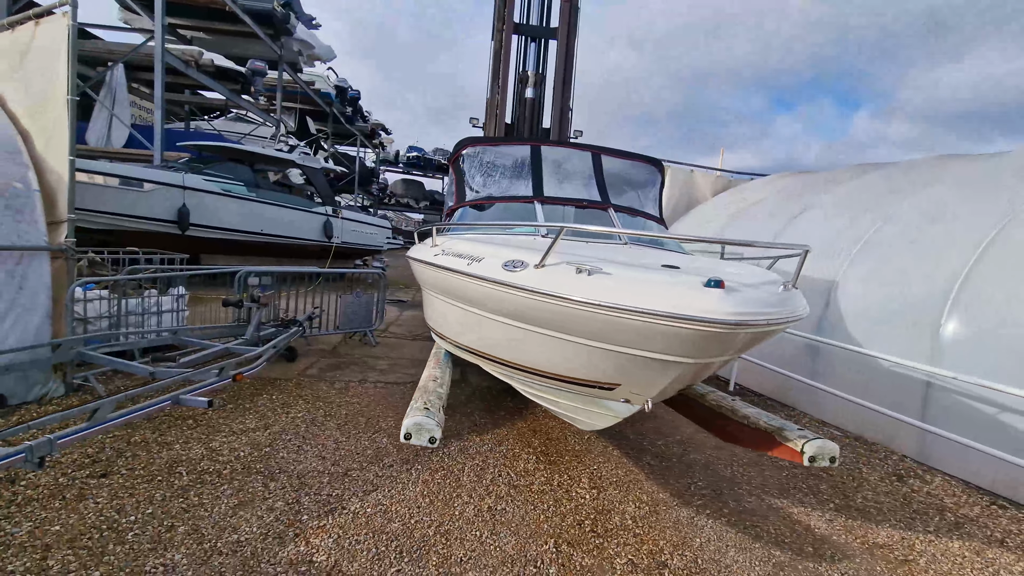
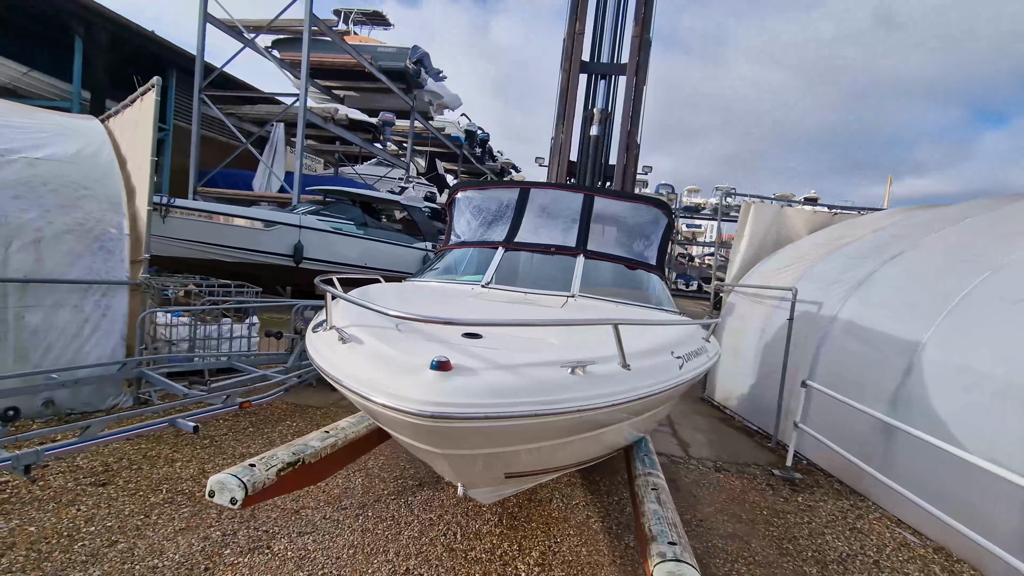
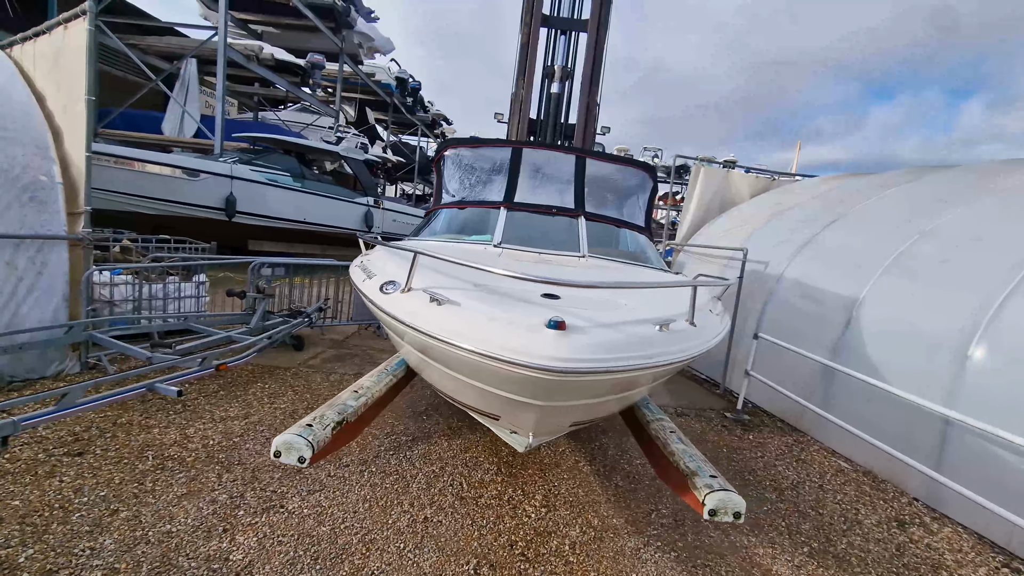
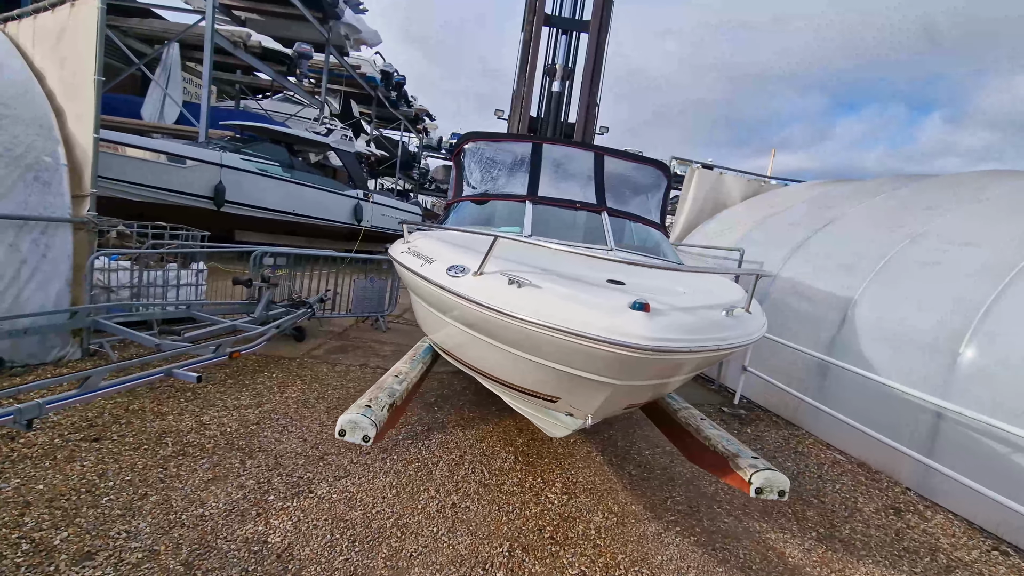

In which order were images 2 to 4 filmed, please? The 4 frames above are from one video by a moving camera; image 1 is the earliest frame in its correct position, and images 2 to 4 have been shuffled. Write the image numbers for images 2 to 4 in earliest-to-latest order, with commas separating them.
4, 3, 2
